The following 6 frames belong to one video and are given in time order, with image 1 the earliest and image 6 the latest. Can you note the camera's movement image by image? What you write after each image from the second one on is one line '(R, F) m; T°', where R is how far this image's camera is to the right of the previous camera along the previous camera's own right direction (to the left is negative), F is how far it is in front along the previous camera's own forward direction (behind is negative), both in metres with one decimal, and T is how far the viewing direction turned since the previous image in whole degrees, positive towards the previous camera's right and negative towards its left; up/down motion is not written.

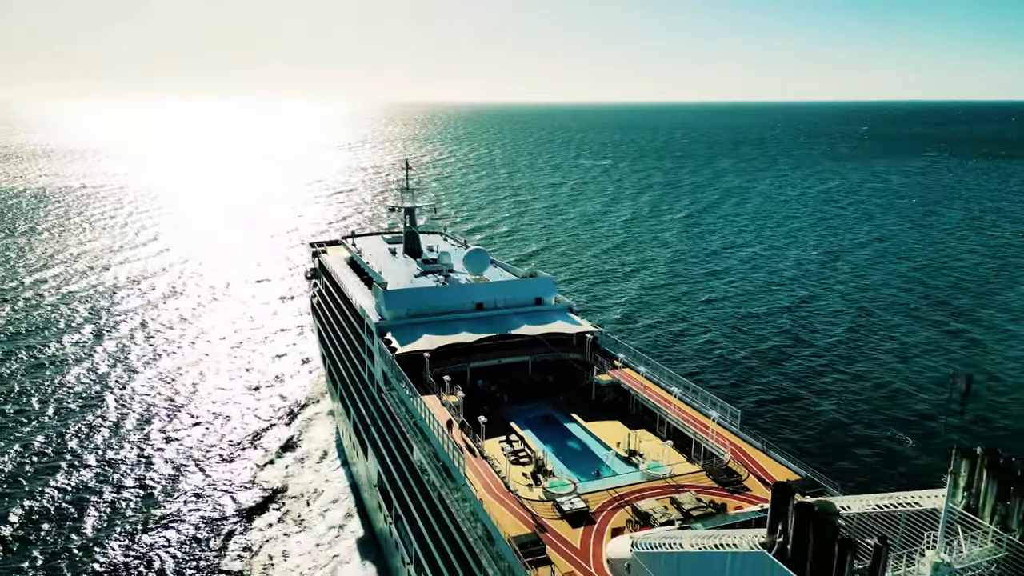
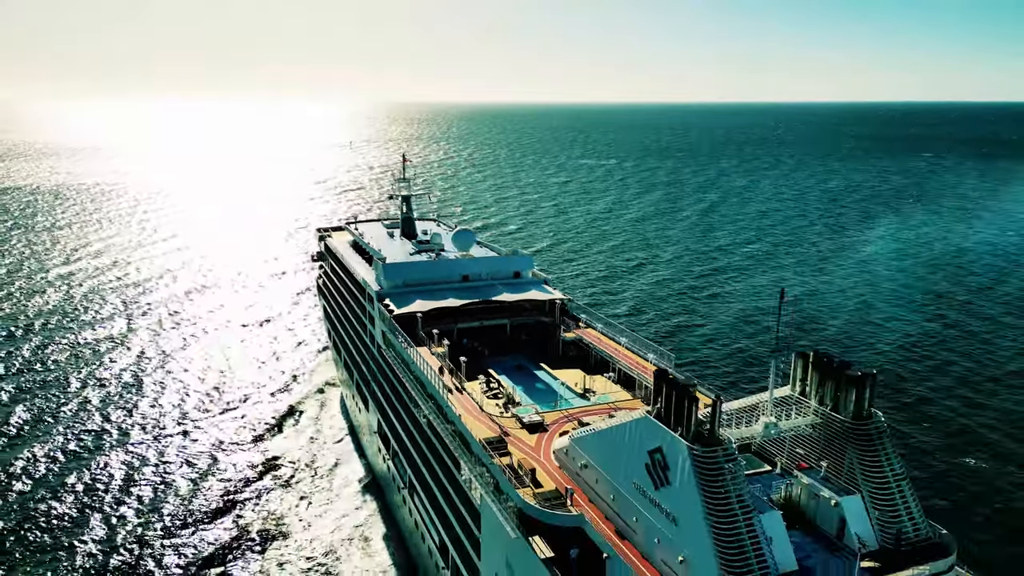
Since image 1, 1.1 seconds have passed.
(+1.1, -5.4) m; 0°
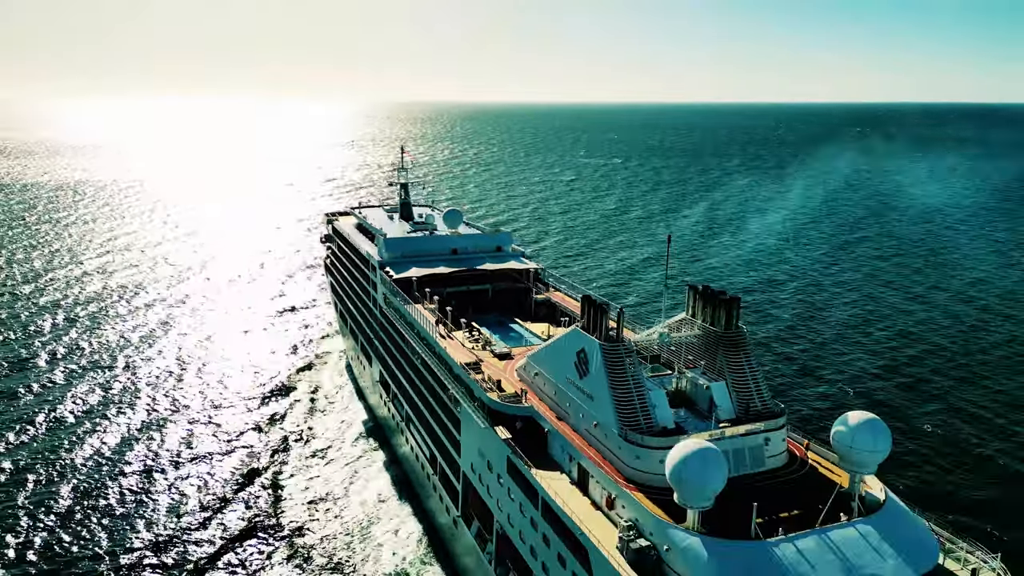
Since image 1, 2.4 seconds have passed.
(+1.2, -7.0) m; 0°
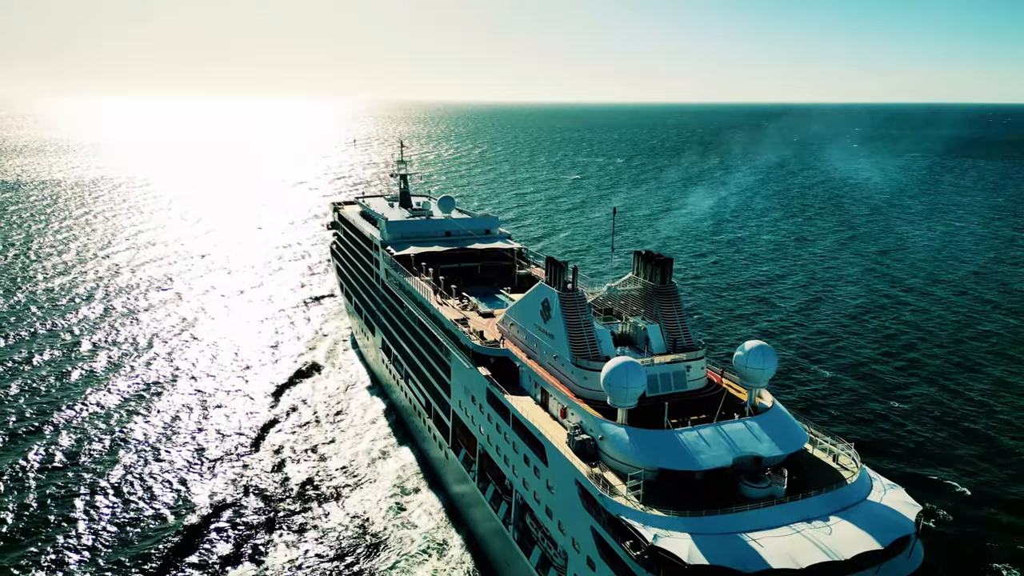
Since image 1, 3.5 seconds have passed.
(+1.0, -6.1) m; 0°
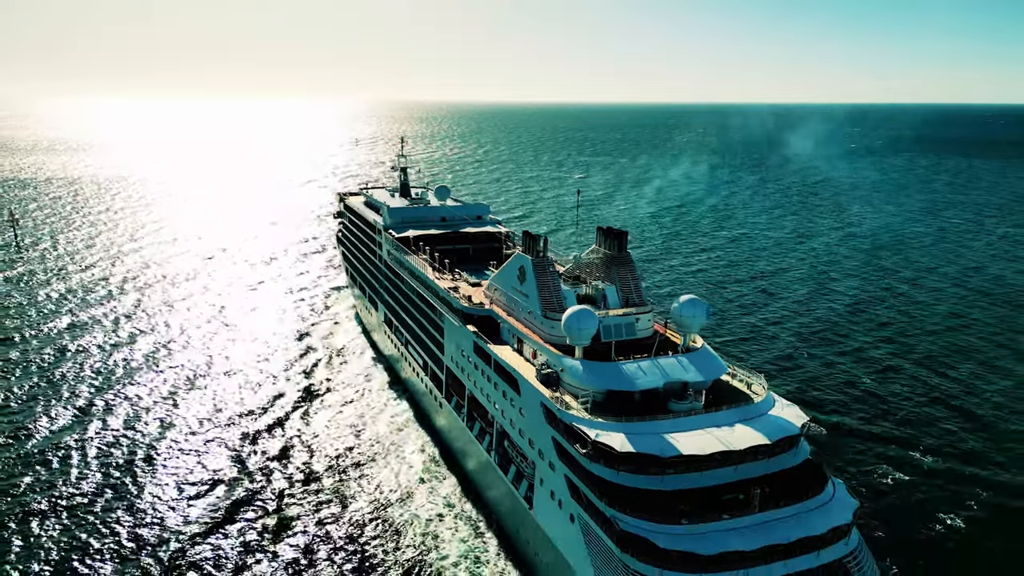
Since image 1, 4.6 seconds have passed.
(+1.0, -6.3) m; 0°
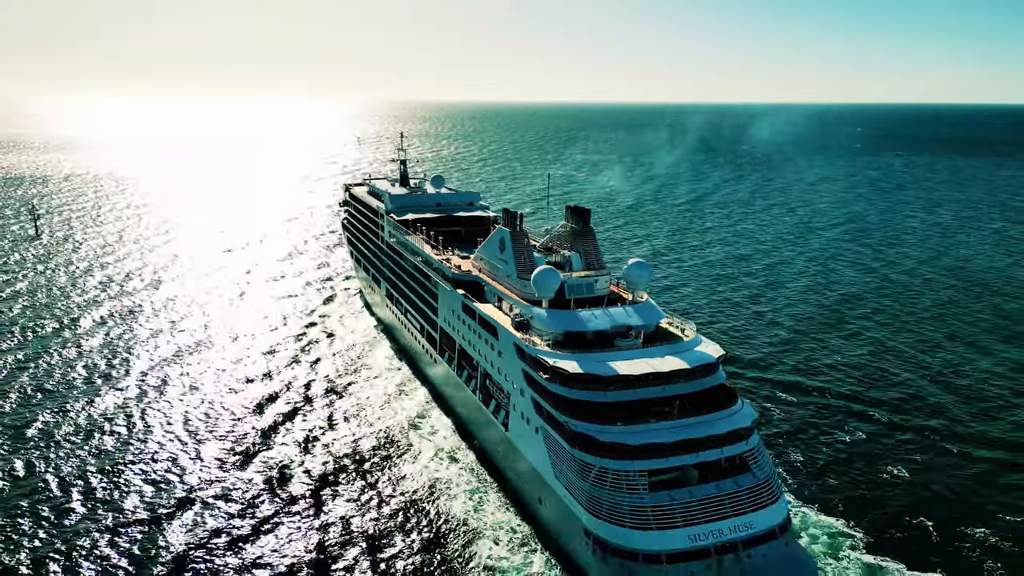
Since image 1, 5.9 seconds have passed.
(+1.3, -7.4) m; 0°
